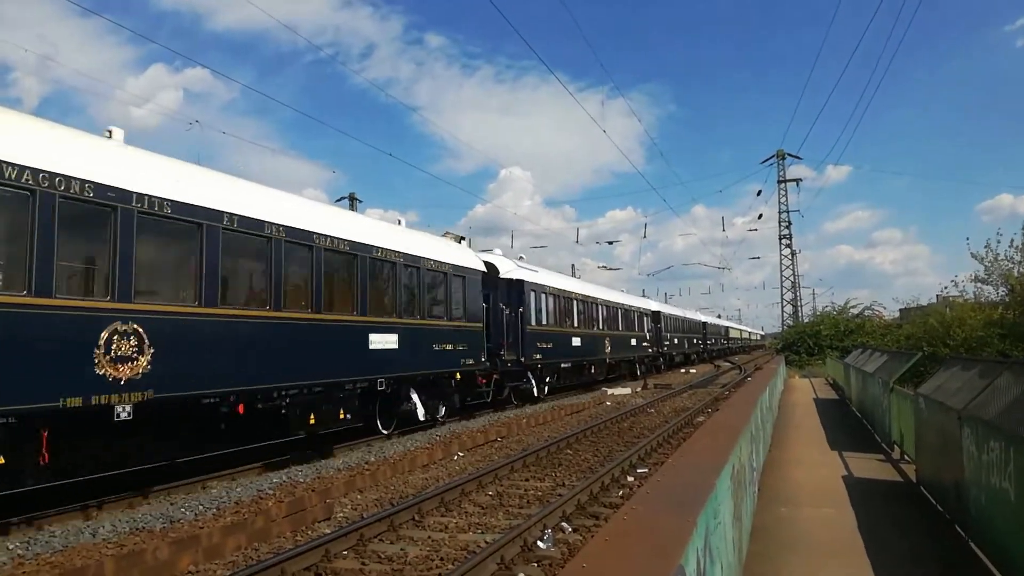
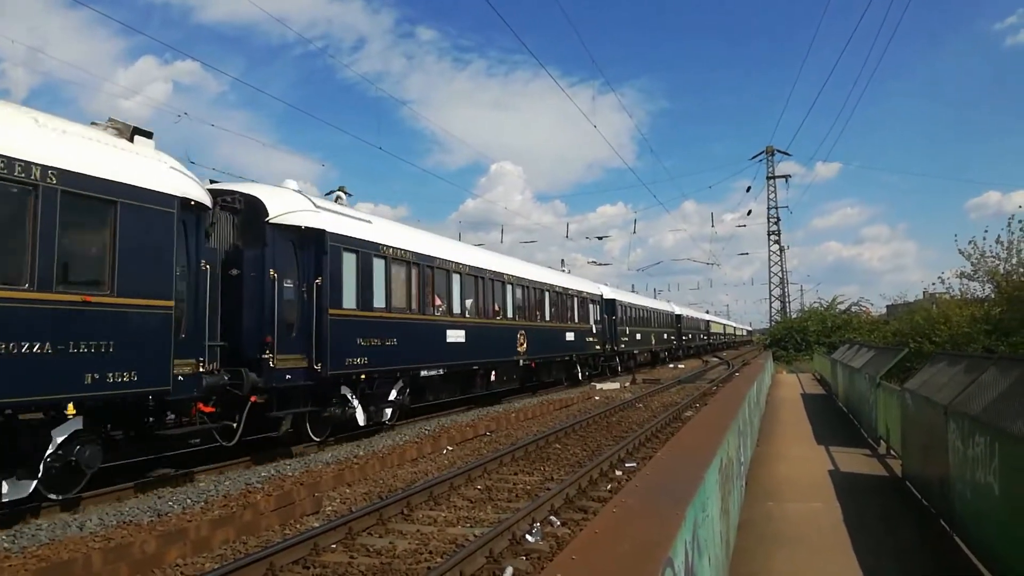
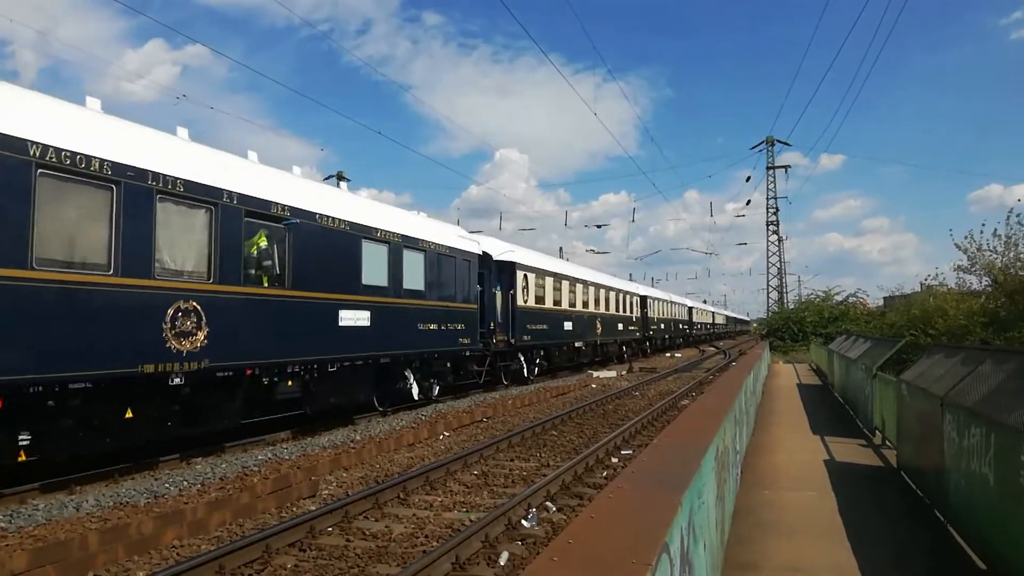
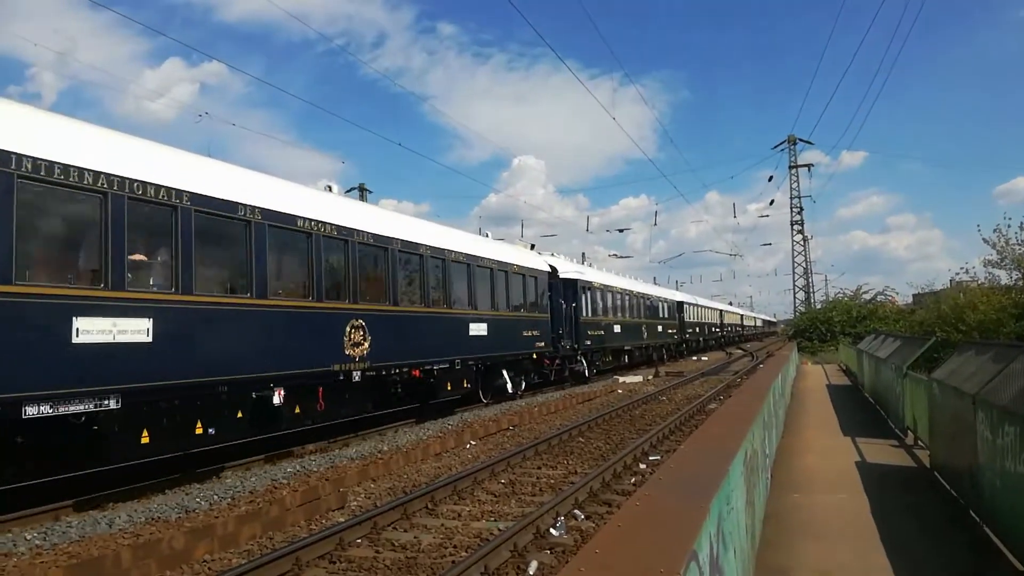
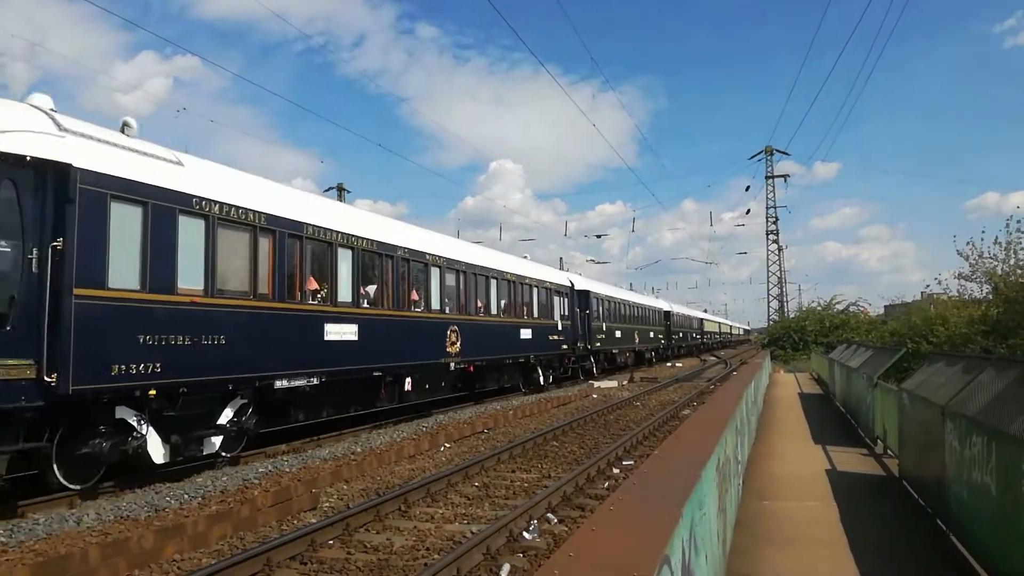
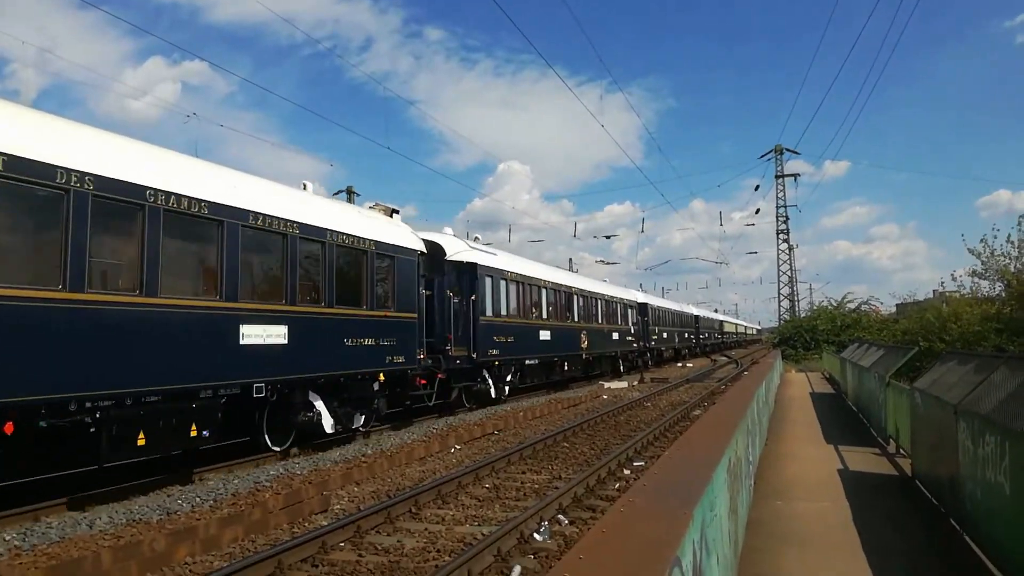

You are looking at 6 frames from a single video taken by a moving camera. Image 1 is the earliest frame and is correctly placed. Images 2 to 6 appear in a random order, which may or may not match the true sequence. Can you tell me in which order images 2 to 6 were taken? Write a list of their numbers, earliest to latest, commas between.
6, 2, 5, 4, 3
